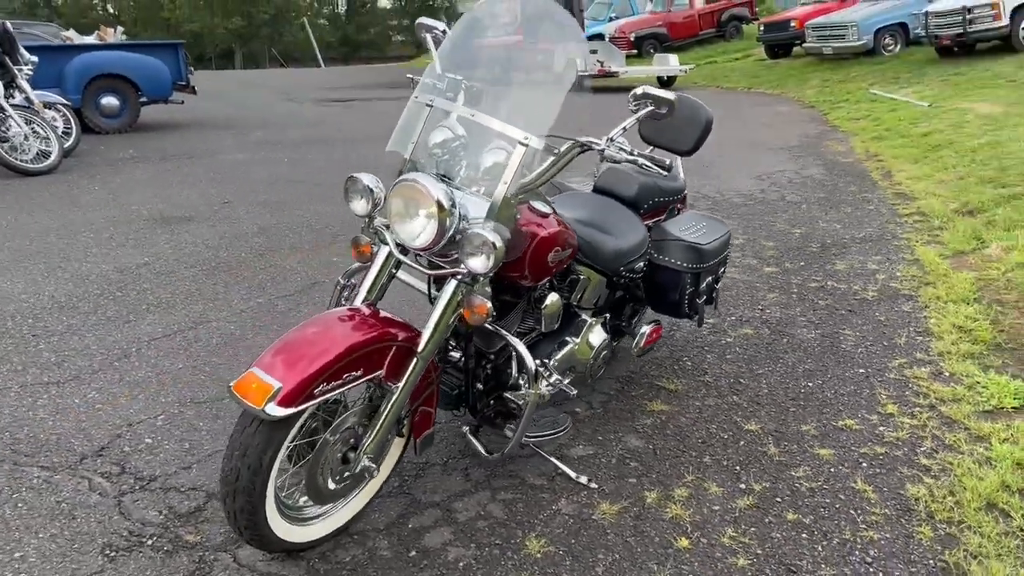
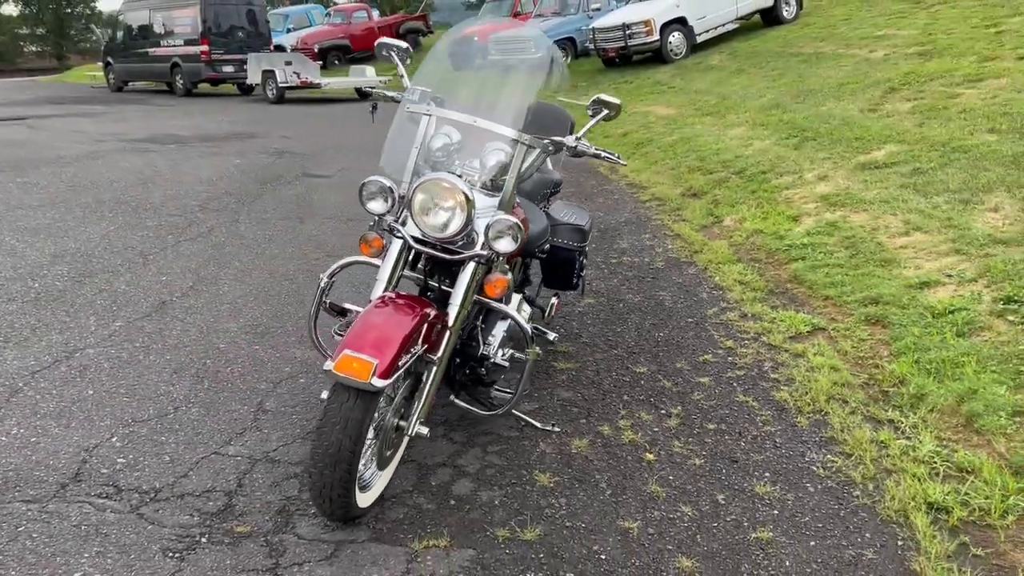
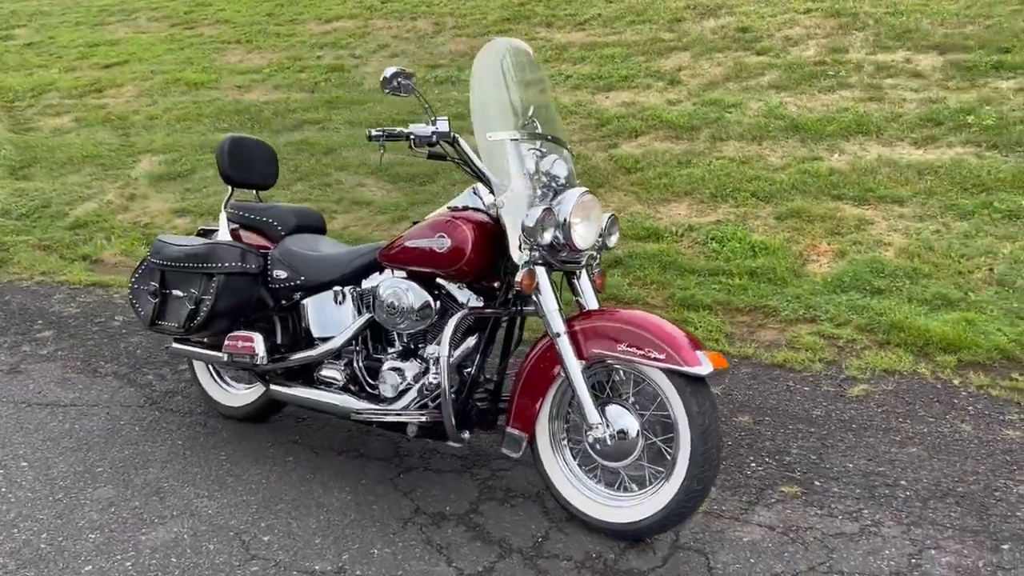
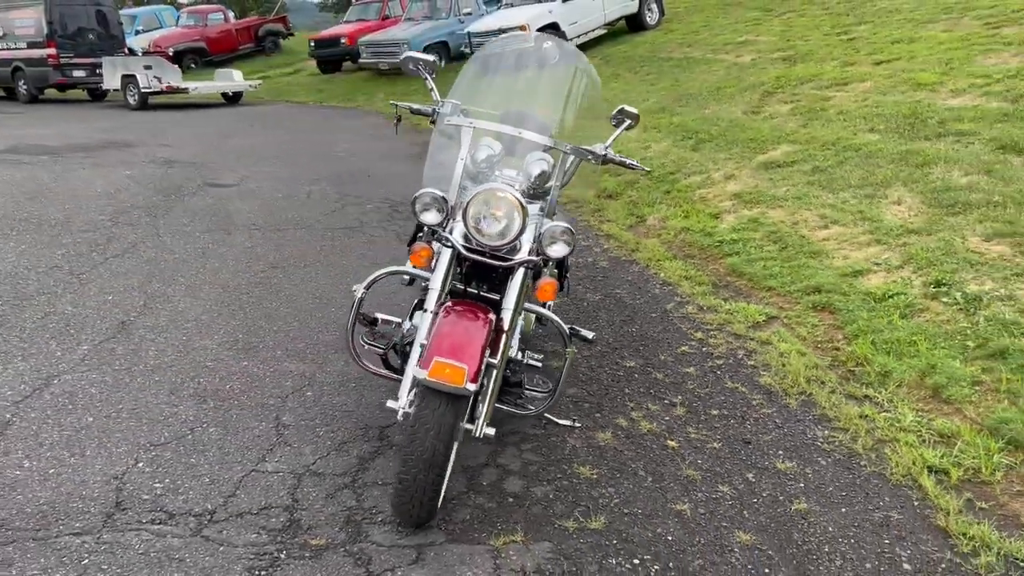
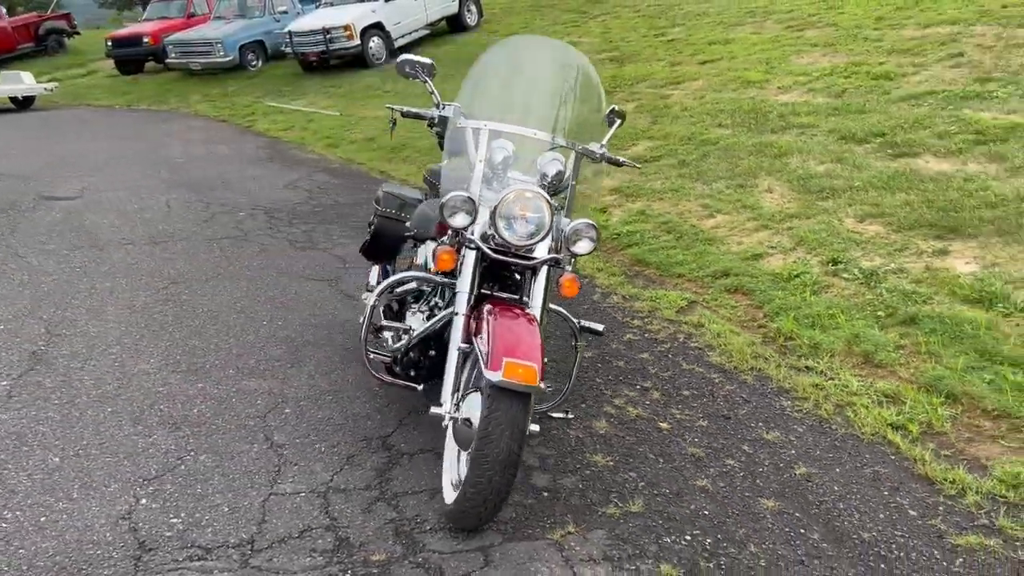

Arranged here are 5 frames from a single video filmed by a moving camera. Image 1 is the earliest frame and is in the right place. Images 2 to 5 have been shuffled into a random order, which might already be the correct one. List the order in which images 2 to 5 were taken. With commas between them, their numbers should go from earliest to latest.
2, 4, 5, 3
